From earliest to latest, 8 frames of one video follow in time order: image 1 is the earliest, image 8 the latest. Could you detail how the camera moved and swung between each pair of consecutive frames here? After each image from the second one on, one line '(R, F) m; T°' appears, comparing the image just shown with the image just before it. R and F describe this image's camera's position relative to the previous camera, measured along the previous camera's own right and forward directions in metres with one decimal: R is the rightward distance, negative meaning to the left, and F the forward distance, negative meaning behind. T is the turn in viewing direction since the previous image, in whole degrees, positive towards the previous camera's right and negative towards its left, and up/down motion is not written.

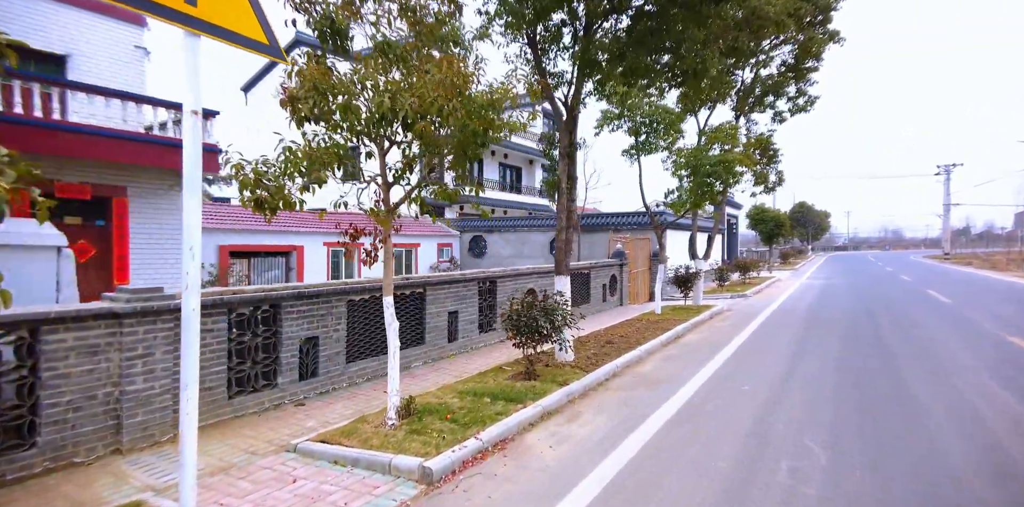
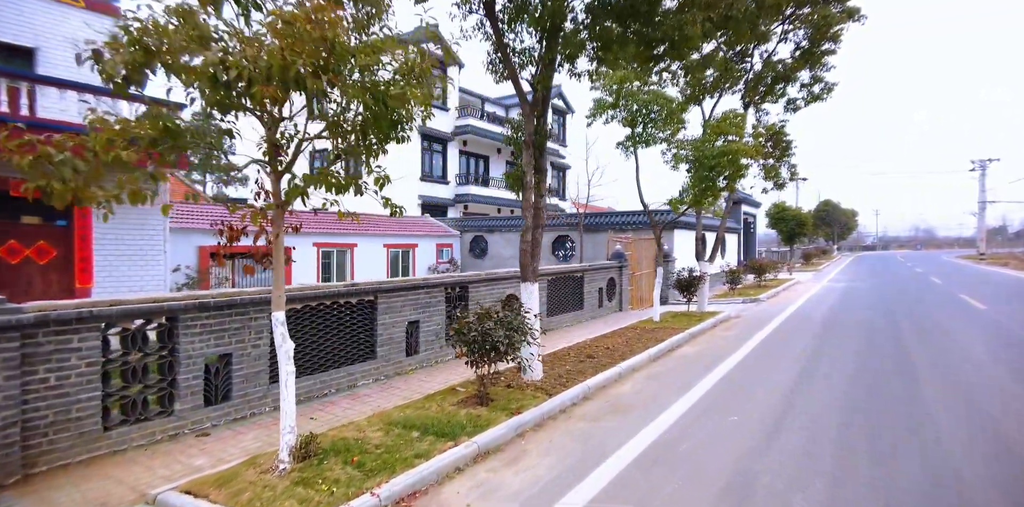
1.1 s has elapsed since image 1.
(+0.7, +0.9) m; -2°
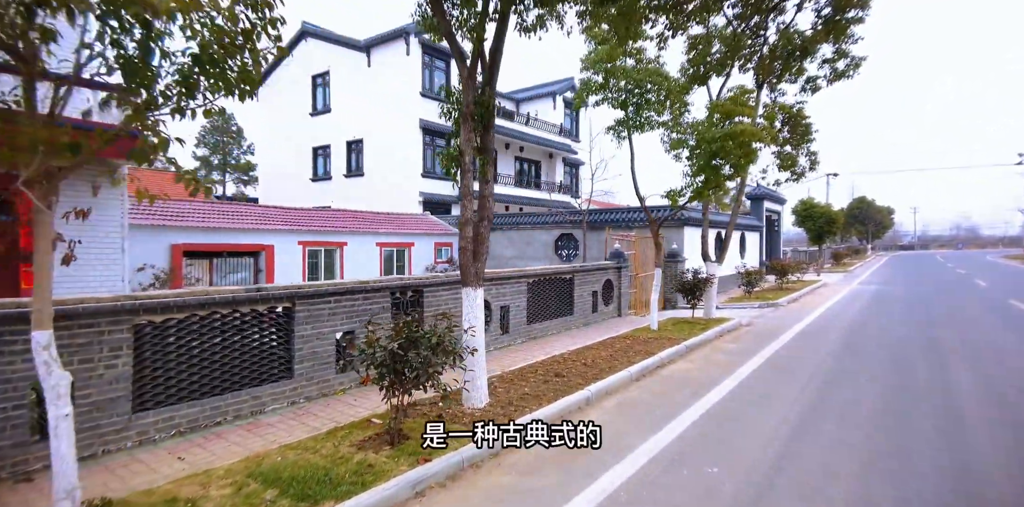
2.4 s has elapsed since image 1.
(+0.9, +1.2) m; -3°
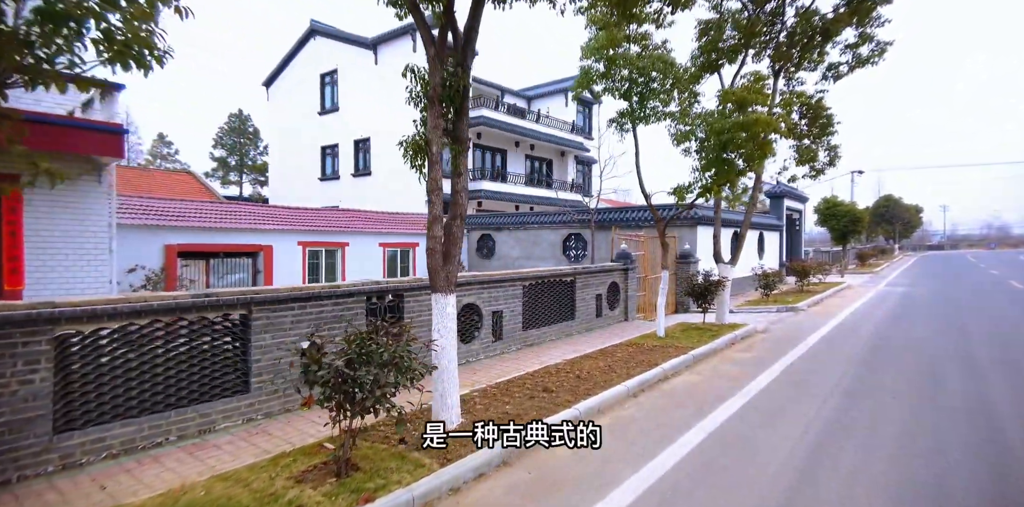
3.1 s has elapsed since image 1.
(+0.4, +0.6) m; -2°
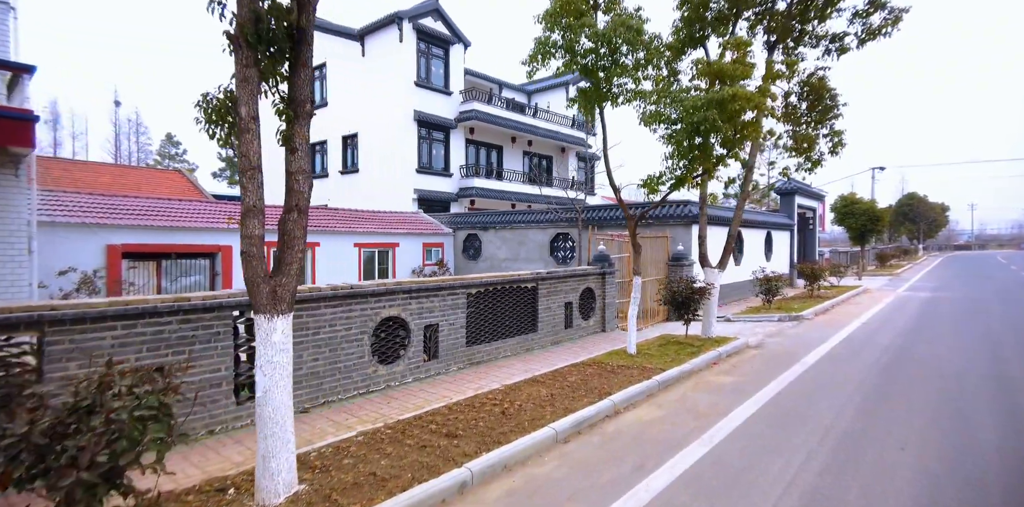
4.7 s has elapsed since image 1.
(+1.0, +1.3) m; -2°
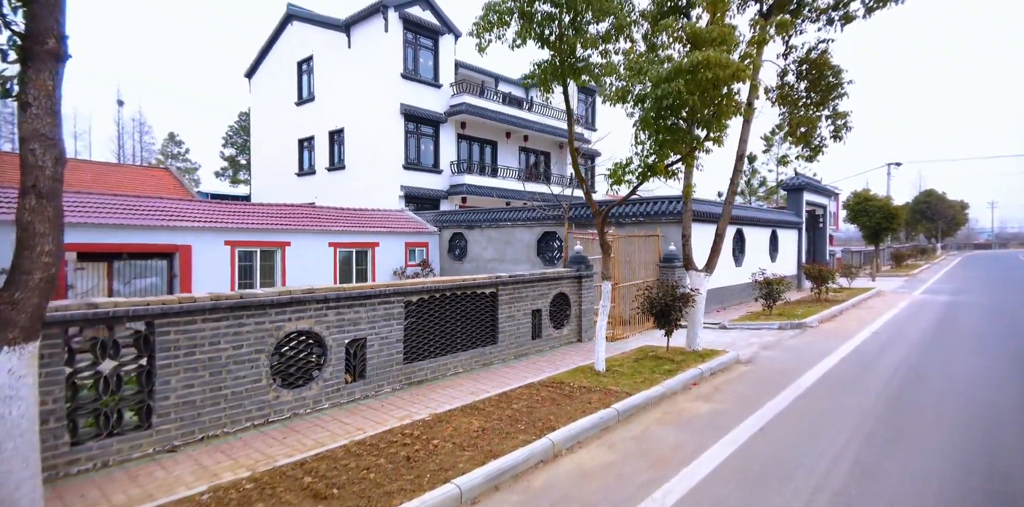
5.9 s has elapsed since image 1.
(+0.8, +1.1) m; -1°
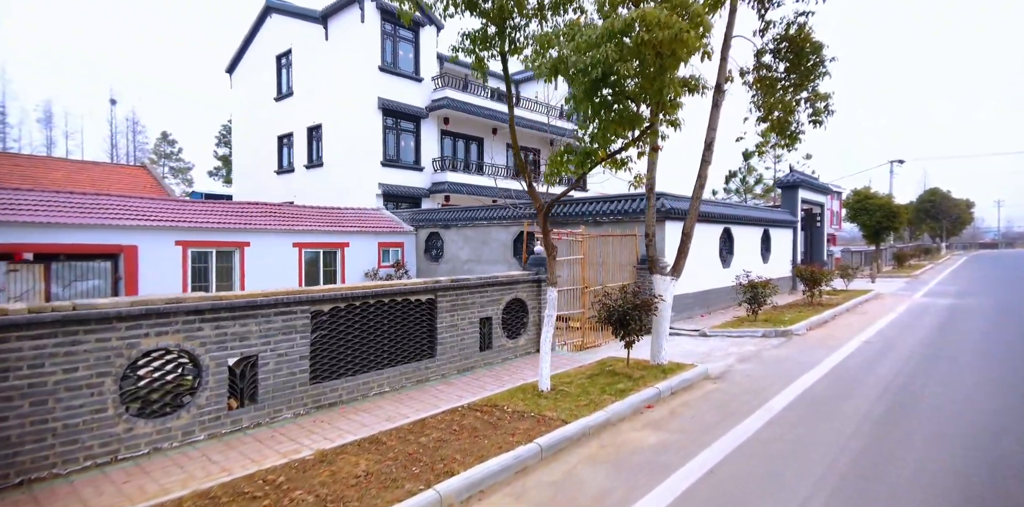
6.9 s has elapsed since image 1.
(+0.8, +0.9) m; 0°
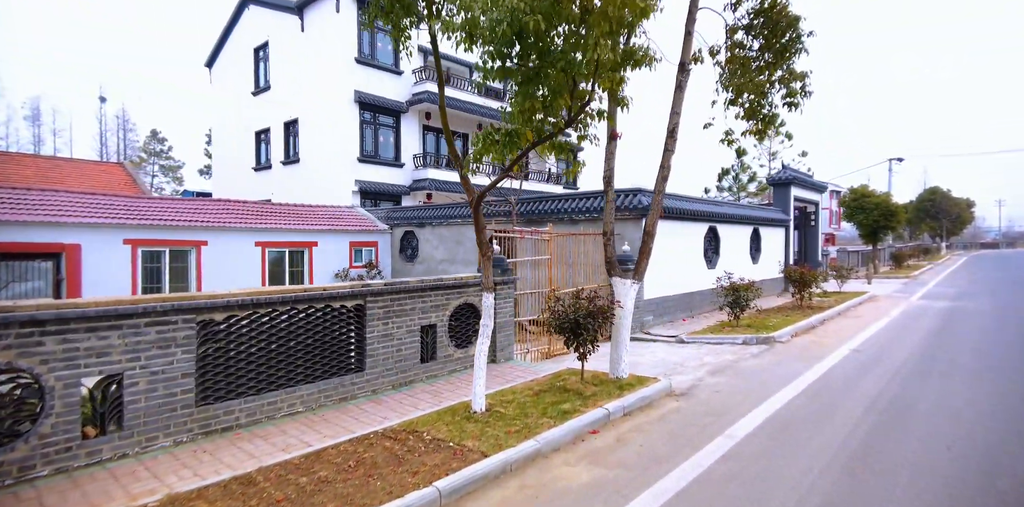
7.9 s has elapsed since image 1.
(+0.7, +0.8) m; 0°
